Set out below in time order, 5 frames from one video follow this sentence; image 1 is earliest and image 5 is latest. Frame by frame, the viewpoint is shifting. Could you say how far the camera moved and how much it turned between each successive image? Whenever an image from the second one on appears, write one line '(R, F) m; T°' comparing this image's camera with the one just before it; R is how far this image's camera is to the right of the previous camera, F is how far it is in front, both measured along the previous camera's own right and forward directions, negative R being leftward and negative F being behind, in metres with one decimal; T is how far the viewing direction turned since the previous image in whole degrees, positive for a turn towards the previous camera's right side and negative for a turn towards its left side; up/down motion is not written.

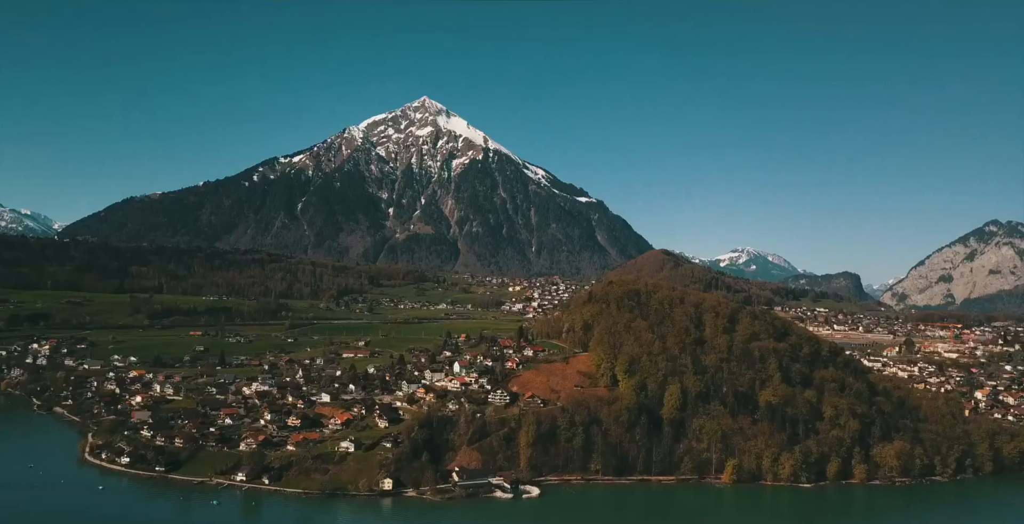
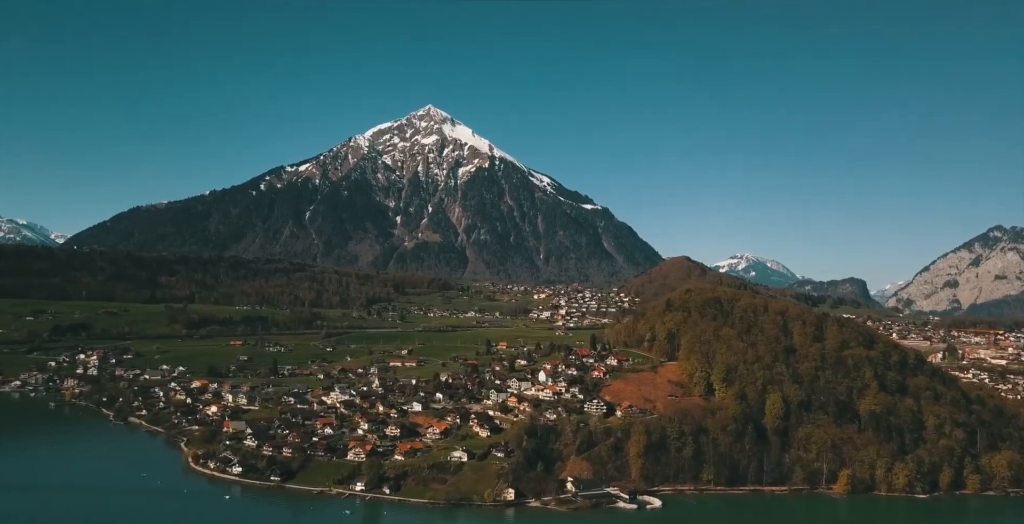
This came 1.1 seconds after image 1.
(-5.4, +0.1) m; -1°
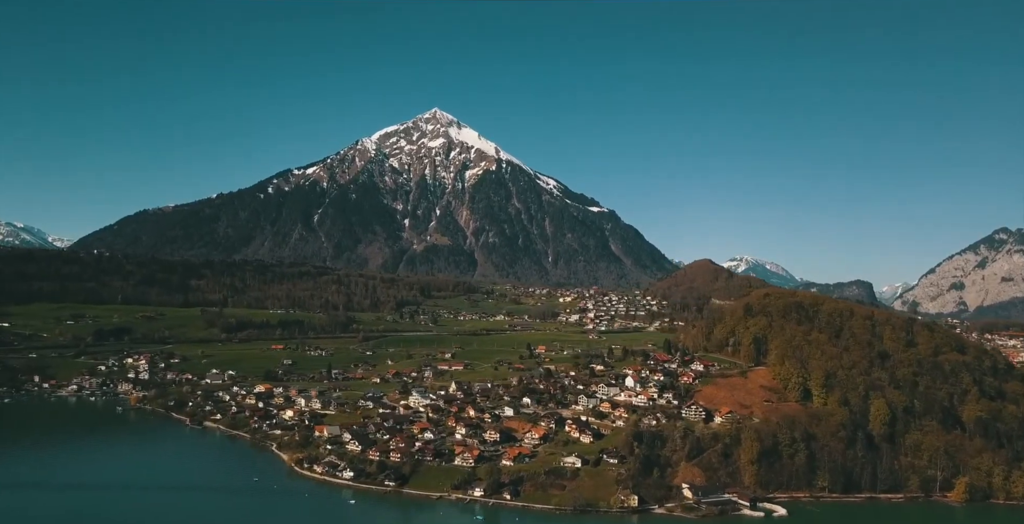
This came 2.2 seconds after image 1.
(-5.4, +0.1) m; -1°
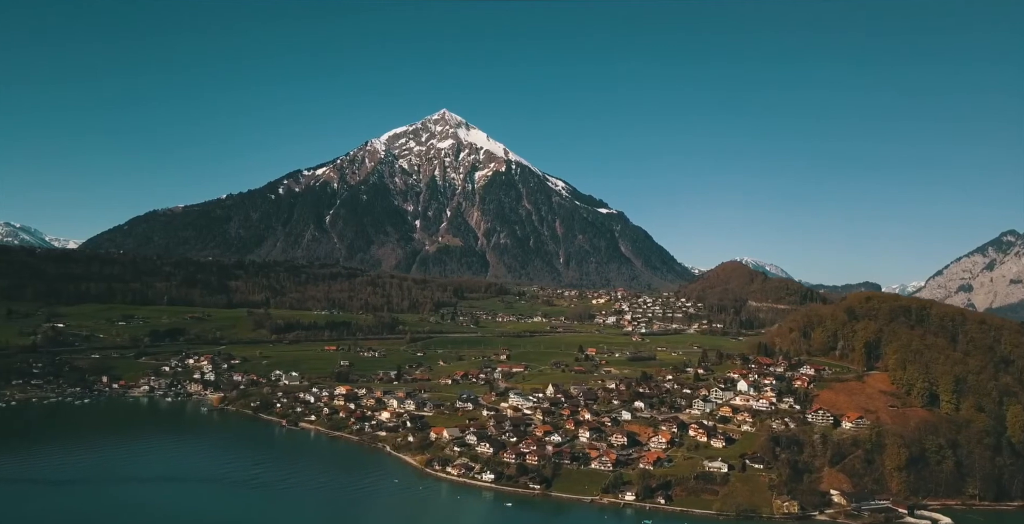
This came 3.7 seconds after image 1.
(-6.8, -0.1) m; -2°
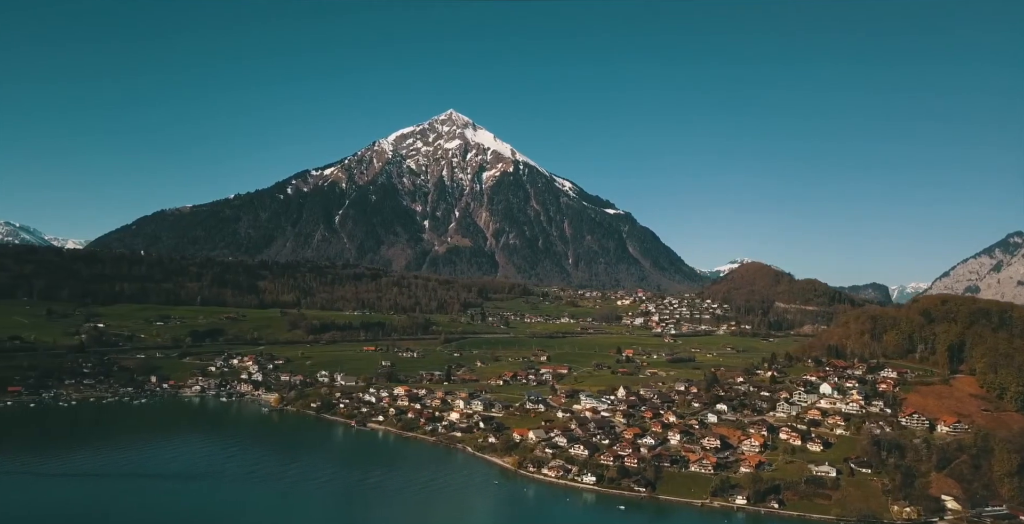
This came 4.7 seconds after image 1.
(-4.9, -0.1) m; -1°
